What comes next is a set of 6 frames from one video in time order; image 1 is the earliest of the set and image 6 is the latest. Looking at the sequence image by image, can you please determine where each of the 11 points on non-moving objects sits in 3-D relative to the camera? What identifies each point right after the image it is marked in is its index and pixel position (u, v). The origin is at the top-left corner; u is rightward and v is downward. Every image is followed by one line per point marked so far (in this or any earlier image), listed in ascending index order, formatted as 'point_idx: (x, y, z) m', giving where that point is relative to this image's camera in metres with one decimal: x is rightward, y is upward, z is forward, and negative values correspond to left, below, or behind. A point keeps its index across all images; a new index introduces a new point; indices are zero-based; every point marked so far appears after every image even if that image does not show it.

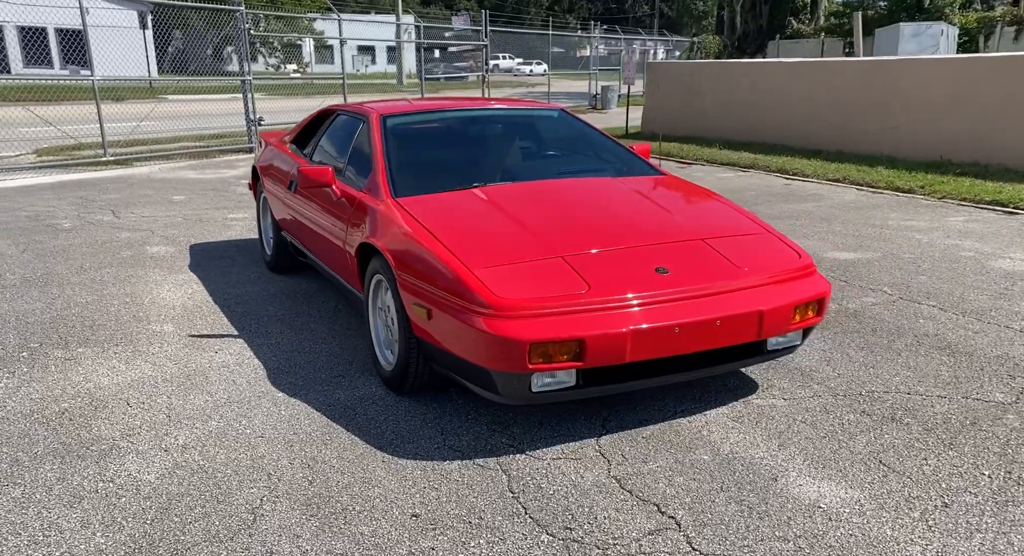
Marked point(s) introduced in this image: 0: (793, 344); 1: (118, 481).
0: (+1.1, -0.3, +3.0) m
1: (-1.3, -0.7, +2.3) m
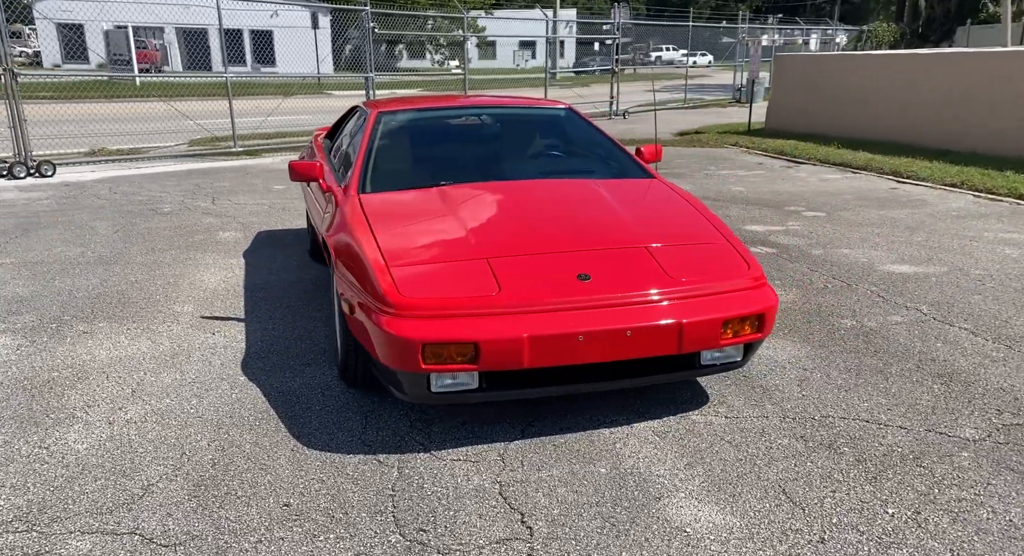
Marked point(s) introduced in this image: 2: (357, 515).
0: (+0.9, -0.3, +2.9) m
1: (-1.6, -0.6, +2.6) m
2: (-0.5, -0.7, +2.2) m
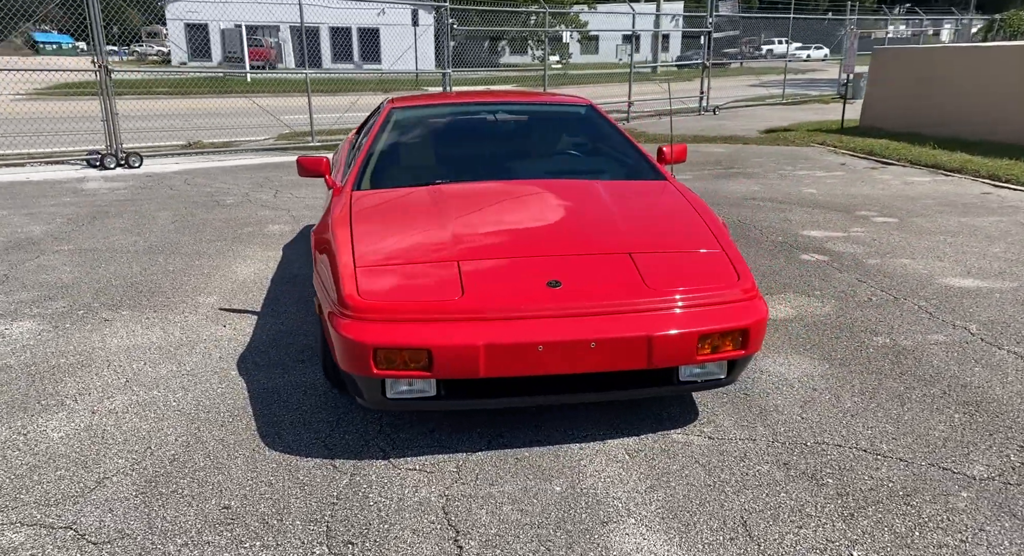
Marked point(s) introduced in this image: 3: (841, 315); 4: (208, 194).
0: (+0.7, -0.4, +2.7) m
1: (-1.8, -0.6, +2.7) m
2: (-0.7, -0.7, +2.2) m
3: (+2.0, -0.2, +4.4) m
4: (-4.5, +1.2, +10.9) m
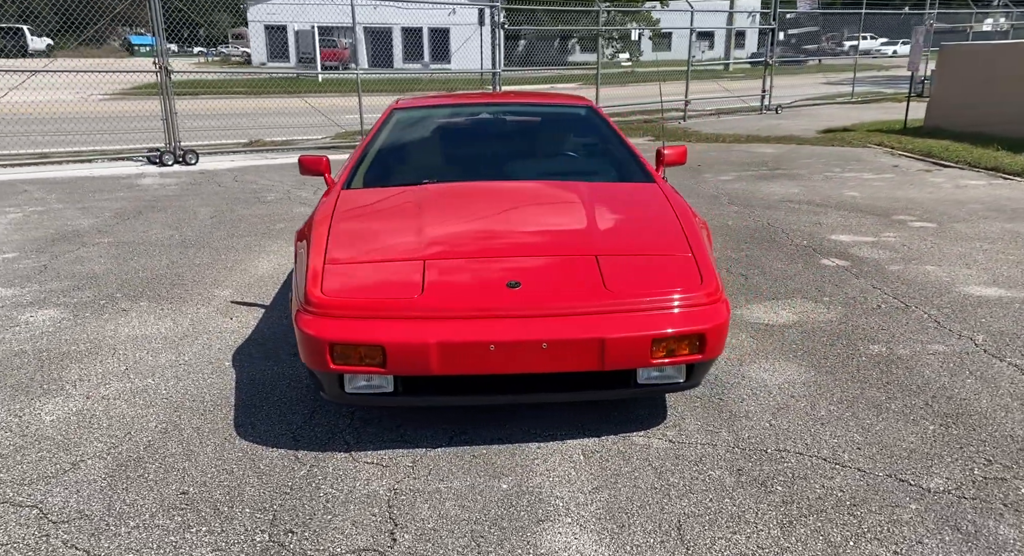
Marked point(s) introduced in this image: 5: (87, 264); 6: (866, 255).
0: (+0.6, -0.4, +2.7) m
1: (-1.9, -0.5, +2.9) m
2: (-0.9, -0.7, +2.3) m
3: (+2.0, -0.3, +4.3) m
4: (-4.0, +1.3, +11.2) m
5: (-3.4, +0.1, +5.8) m
6: (+3.1, +0.2, +6.4) m
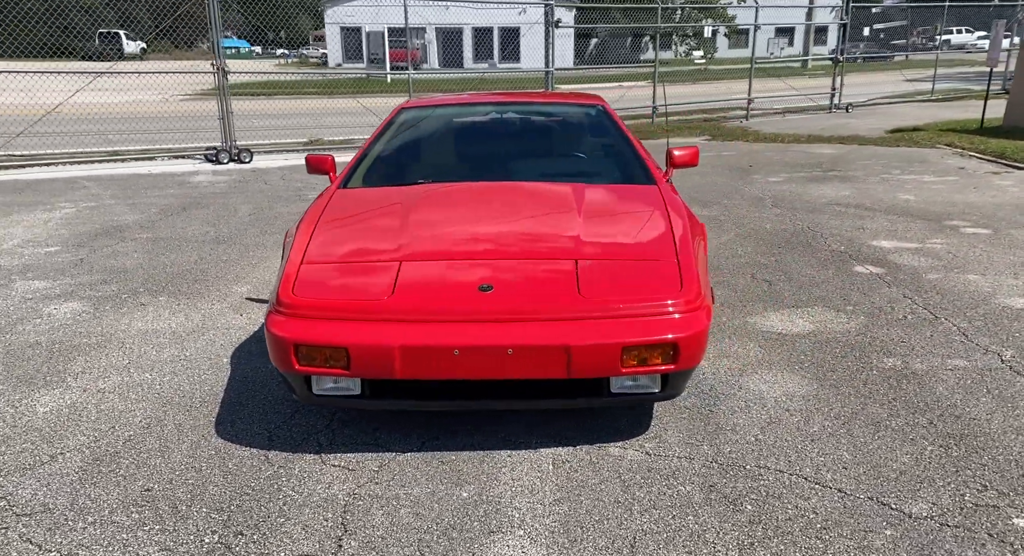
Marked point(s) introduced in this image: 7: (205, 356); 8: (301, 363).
0: (+0.5, -0.4, +2.6) m
1: (-2.0, -0.5, +3.0) m
2: (-1.0, -0.7, +2.3) m
3: (+2.0, -0.3, +4.1) m
4: (-3.4, +1.4, +11.5) m
5: (-3.2, +0.2, +6.0) m
6: (+3.3, +0.1, +6.1) m
7: (-1.6, -0.4, +3.7) m
8: (-0.7, -0.3, +2.6) m
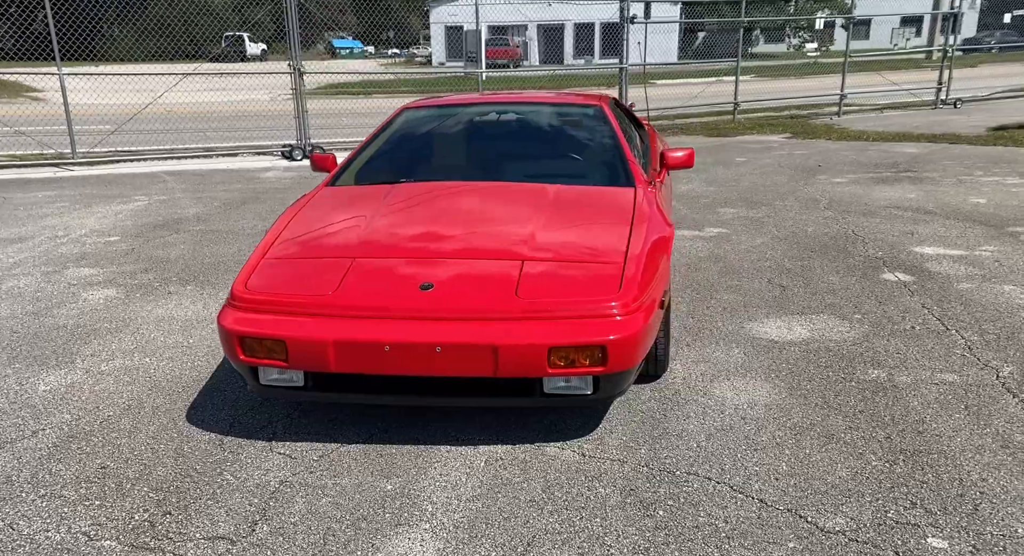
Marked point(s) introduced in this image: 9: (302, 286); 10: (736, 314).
0: (+0.2, -0.4, +2.7) m
1: (-2.2, -0.5, +3.3) m
2: (-1.3, -0.7, +2.5) m
3: (+1.9, -0.4, +4.0) m
4: (-2.6, +1.5, +11.9) m
5: (-3.1, +0.2, +6.5) m
6: (+3.4, +0.1, +5.8) m
7: (-1.7, -0.4, +4.0) m
8: (-1.0, -0.3, +2.8) m
9: (-0.8, 0.0, +2.8) m
10: (+1.4, -0.2, +4.6) m
